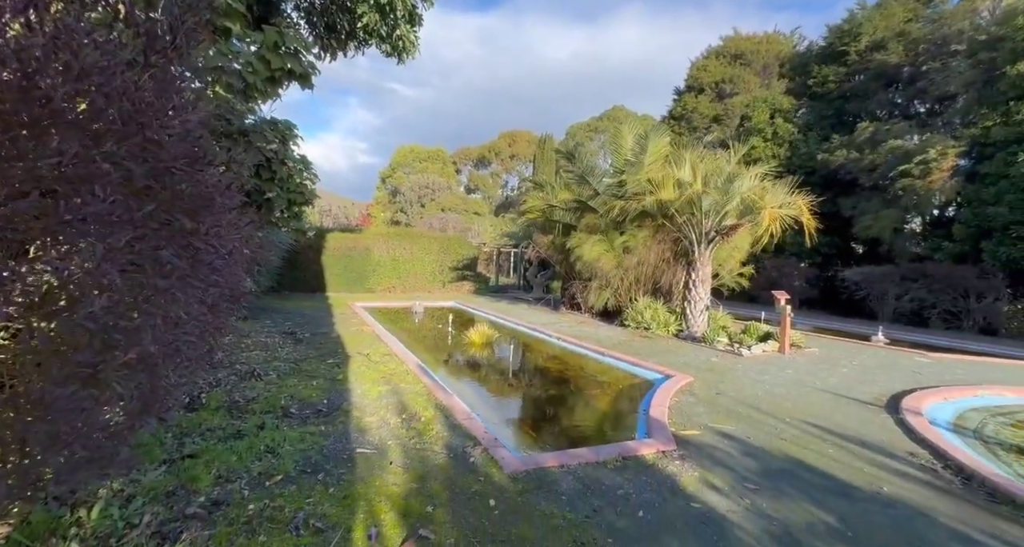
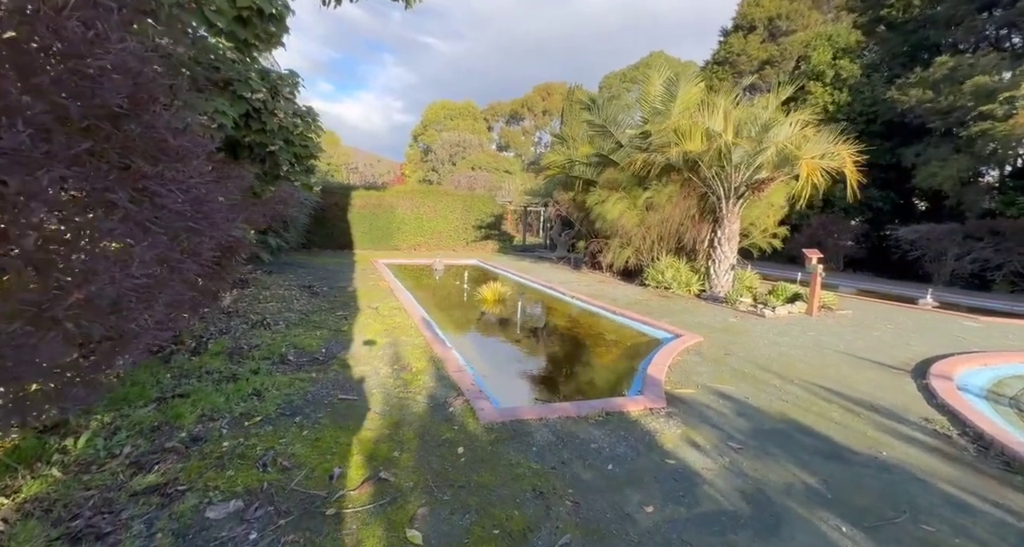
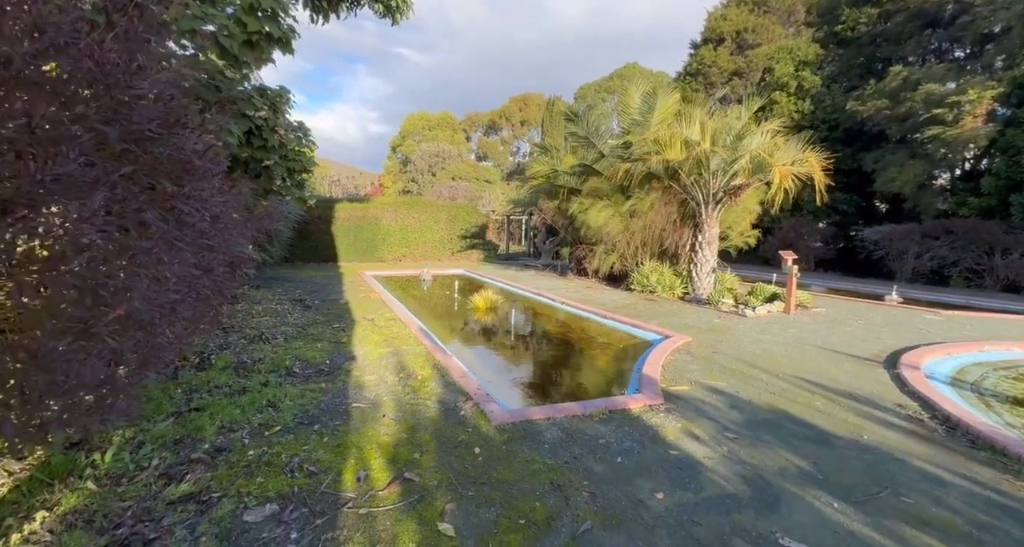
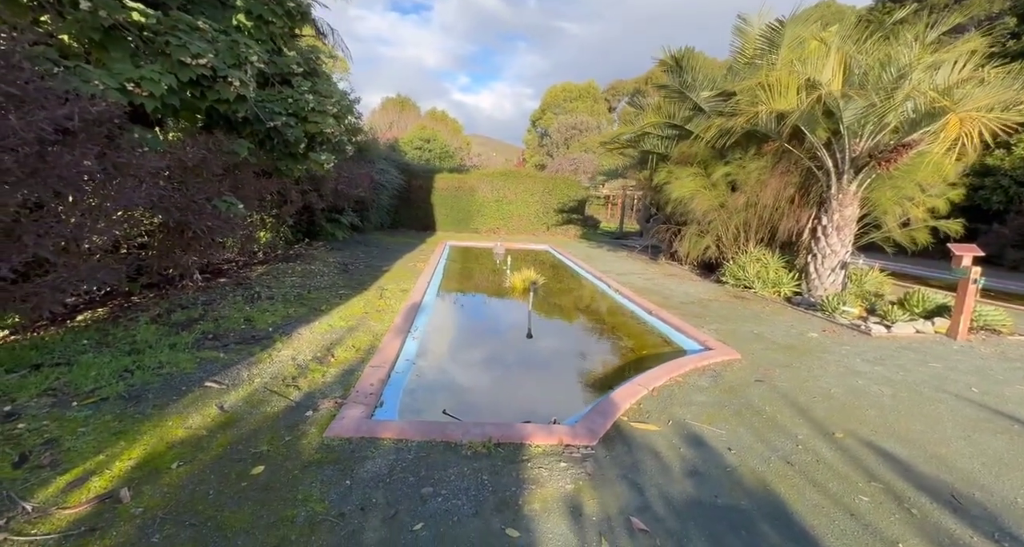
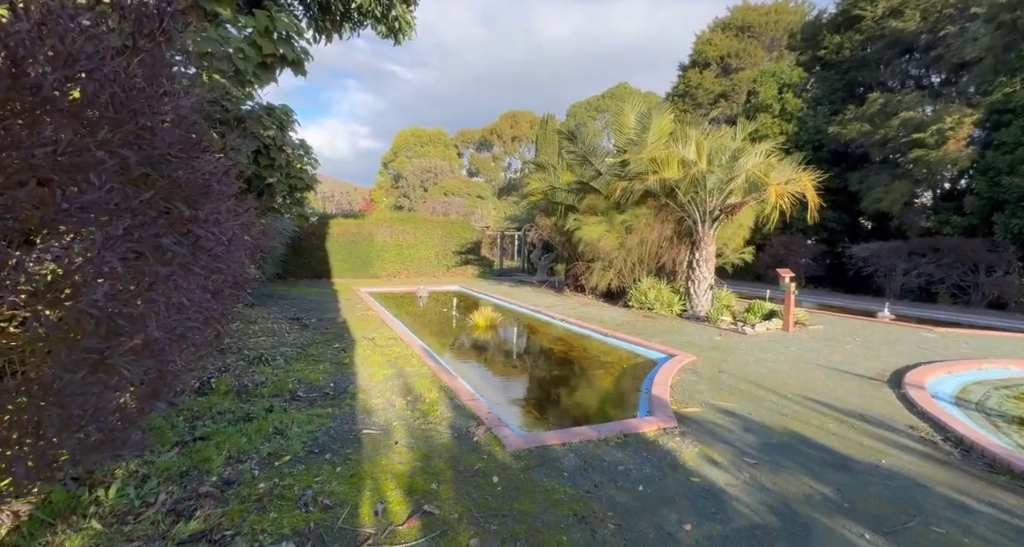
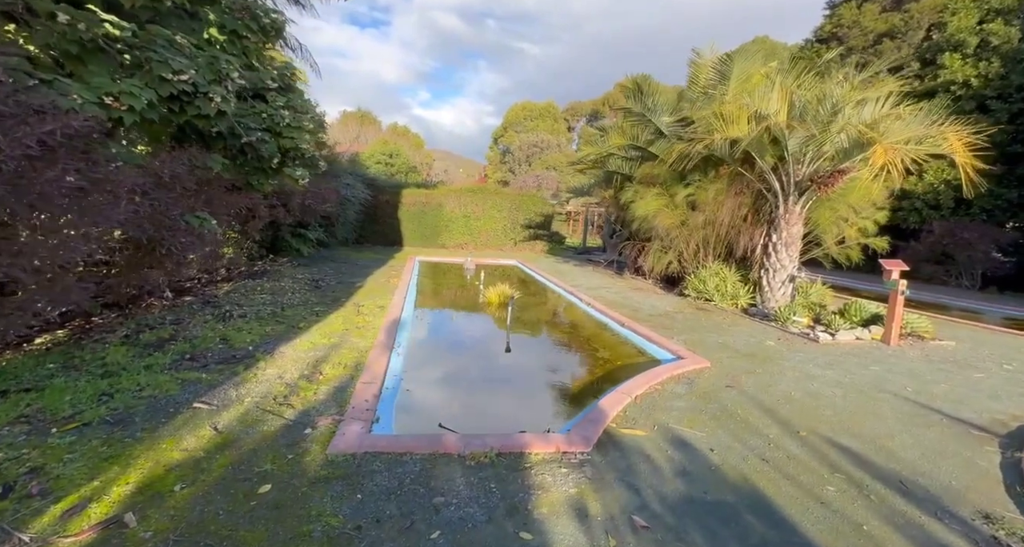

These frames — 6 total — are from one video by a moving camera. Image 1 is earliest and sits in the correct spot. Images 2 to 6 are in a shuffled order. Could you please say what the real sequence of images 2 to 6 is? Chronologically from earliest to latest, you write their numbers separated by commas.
5, 3, 2, 6, 4
